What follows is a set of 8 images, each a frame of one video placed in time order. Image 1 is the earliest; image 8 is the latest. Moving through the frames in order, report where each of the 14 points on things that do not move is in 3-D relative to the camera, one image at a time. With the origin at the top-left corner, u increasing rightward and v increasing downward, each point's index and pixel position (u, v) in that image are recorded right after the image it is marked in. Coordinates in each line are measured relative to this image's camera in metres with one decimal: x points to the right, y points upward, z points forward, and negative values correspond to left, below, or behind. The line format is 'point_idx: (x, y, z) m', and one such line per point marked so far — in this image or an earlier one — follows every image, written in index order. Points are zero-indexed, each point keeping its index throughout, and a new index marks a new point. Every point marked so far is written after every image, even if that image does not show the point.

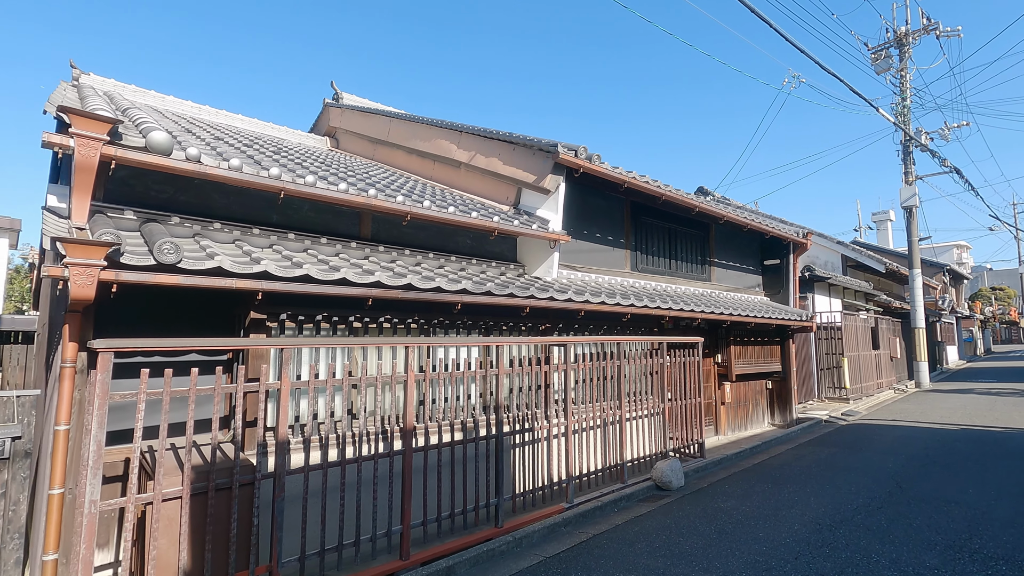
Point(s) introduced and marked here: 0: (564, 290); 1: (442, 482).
0: (+0.6, 0.0, +6.2) m
1: (-0.7, -1.9, +5.2) m
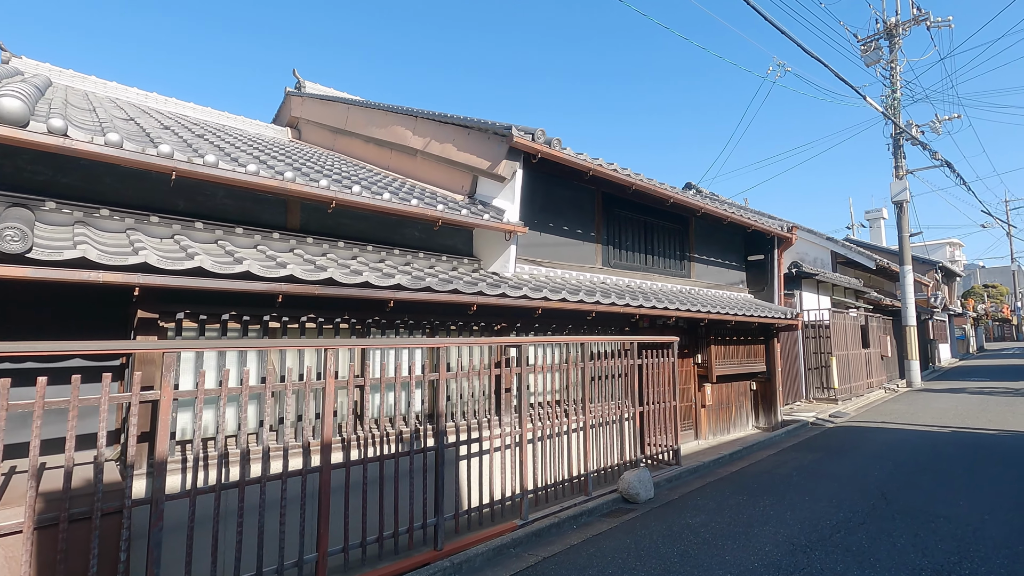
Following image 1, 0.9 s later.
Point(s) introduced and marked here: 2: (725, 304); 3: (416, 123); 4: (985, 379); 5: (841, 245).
0: (+0.1, 0.0, +5.7) m
1: (-1.2, -1.9, +4.7) m
2: (+3.7, -0.3, +9.1) m
3: (-1.3, +2.2, +7.0) m
4: (+15.8, -3.0, +17.7) m
5: (+10.5, +1.3, +16.9) m
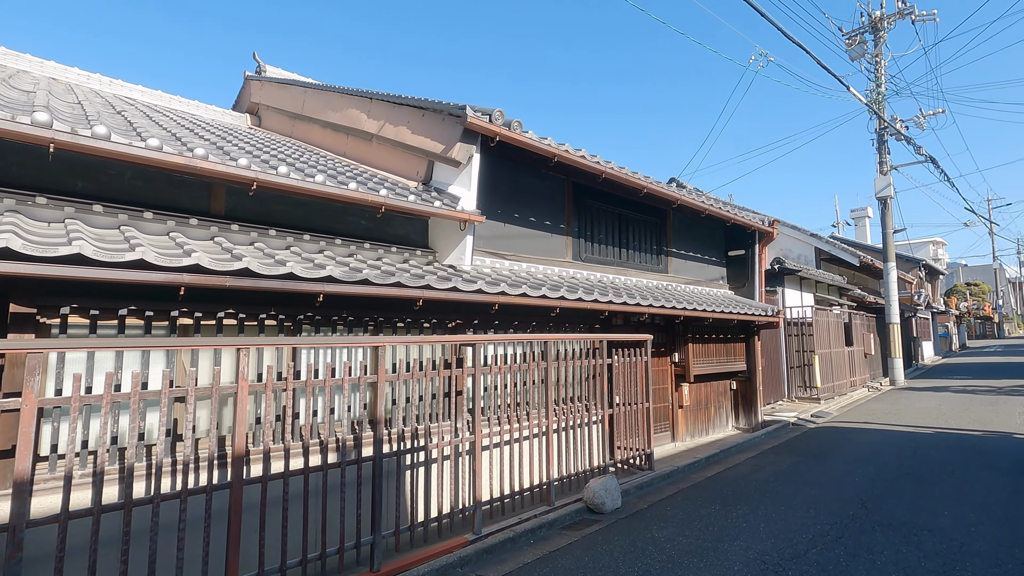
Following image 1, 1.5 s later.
0: (-0.4, +0.1, +5.2) m
1: (-1.6, -1.8, +4.2) m
2: (+3.2, -0.2, +8.7) m
3: (-1.7, +2.3, +6.5) m
4: (+15.1, -3.0, +17.6) m
5: (+9.8, +1.4, +16.6) m
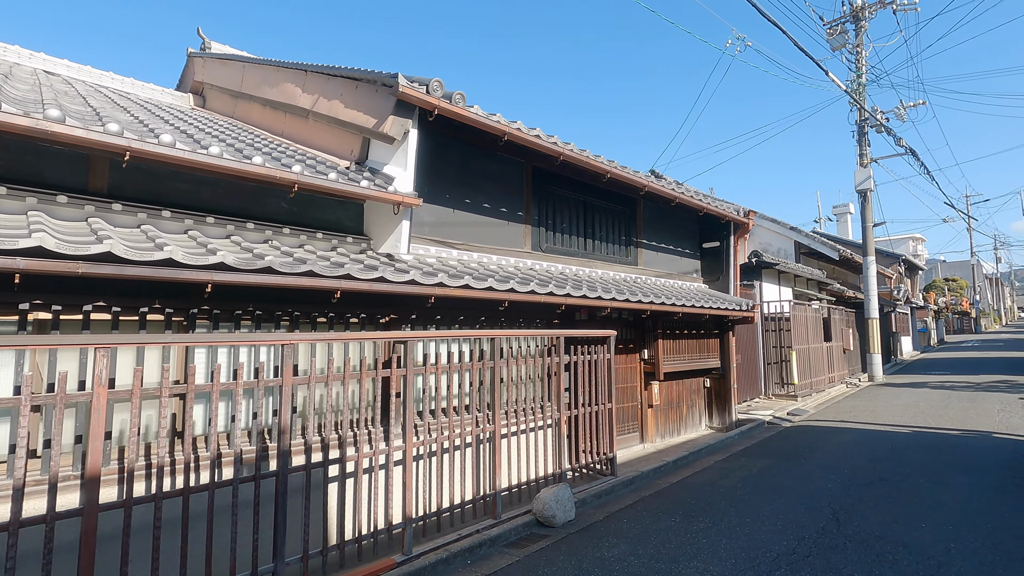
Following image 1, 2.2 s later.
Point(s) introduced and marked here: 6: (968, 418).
0: (-0.9, +0.2, +4.7) m
1: (-2.1, -1.7, +3.6) m
2: (+2.5, -0.1, +8.3) m
3: (-2.3, +2.4, +5.9) m
4: (+14.3, -2.8, +17.4) m
5: (+9.0, +1.6, +16.3) m
6: (+8.1, -2.3, +9.4) m
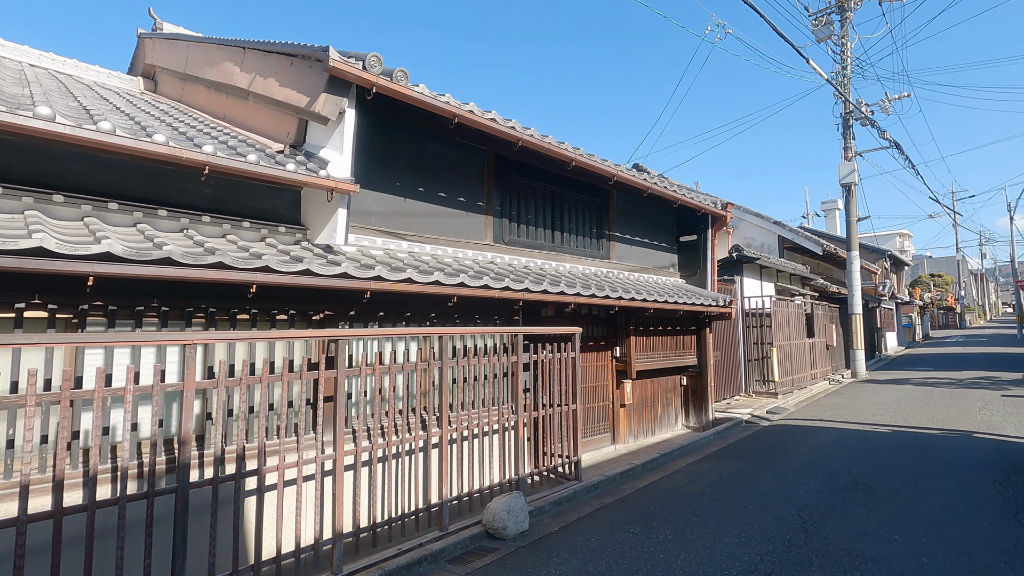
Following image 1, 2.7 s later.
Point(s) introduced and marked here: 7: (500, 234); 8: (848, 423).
0: (-1.4, +0.2, +4.3) m
1: (-2.6, -1.7, +3.3) m
2: (+2.0, 0.0, +7.9) m
3: (-2.8, +2.4, +5.5) m
4: (+13.6, -2.6, +17.3) m
5: (+8.4, +1.7, +16.1) m
6: (+7.5, -2.2, +9.1) m
7: (-0.1, +0.7, +6.7) m
8: (+5.8, -2.3, +9.1) m
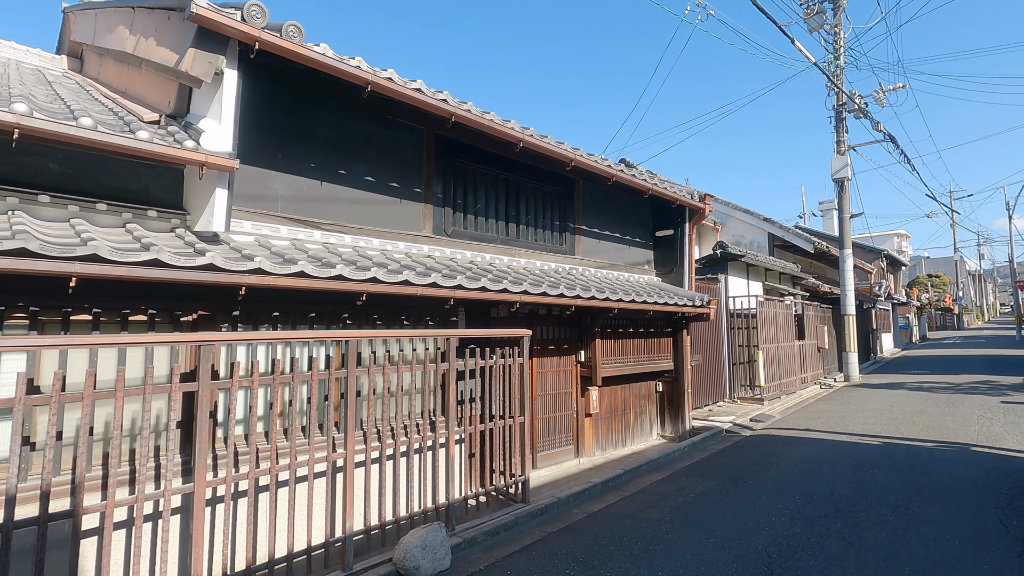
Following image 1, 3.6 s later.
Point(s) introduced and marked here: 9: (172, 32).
0: (-2.0, +0.3, +3.5) m
1: (-3.2, -1.7, +2.5) m
2: (+1.4, 0.0, +7.2) m
3: (-3.4, +2.4, +4.8) m
4: (+13.0, -2.6, +16.6) m
5: (+7.7, +1.7, +15.4) m
6: (+6.9, -2.2, +8.4) m
7: (-0.8, +0.7, +6.0) m
8: (+5.1, -2.3, +8.4) m
9: (-2.5, +1.9, +3.9) m
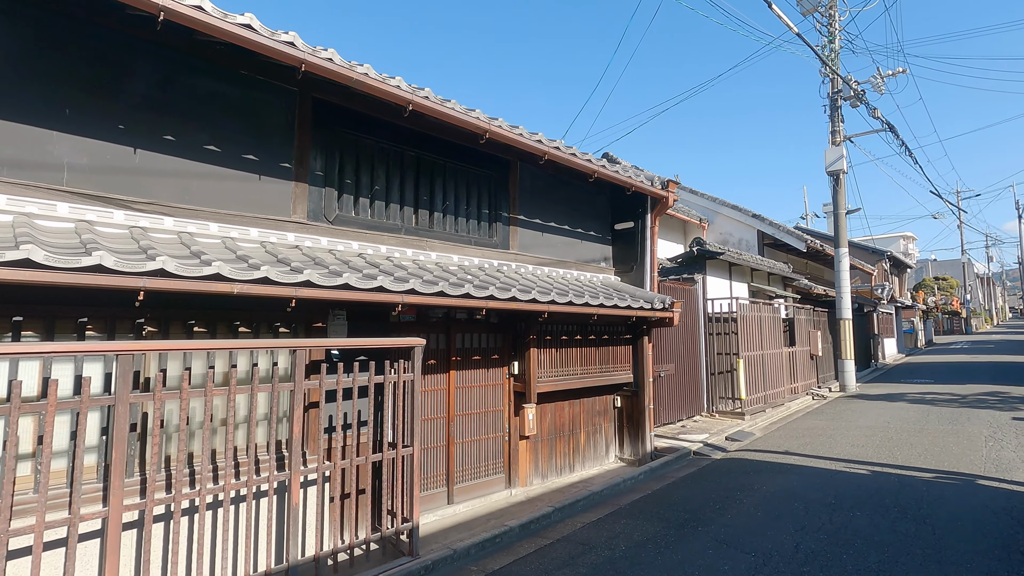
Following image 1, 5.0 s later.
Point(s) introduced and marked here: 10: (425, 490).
0: (-3.0, +0.3, +2.4) m
1: (-4.2, -1.6, +1.4) m
2: (+0.4, 0.0, +6.1) m
3: (-4.4, +2.5, +3.7) m
4: (+12.1, -2.7, +15.4) m
5: (+6.8, +1.7, +14.2) m
6: (+5.9, -2.2, +7.2) m
7: (-1.7, +0.7, +4.9) m
8: (+4.2, -2.3, +7.2) m
9: (-3.5, +1.9, +2.9) m
10: (-0.9, -2.1, +5.4) m
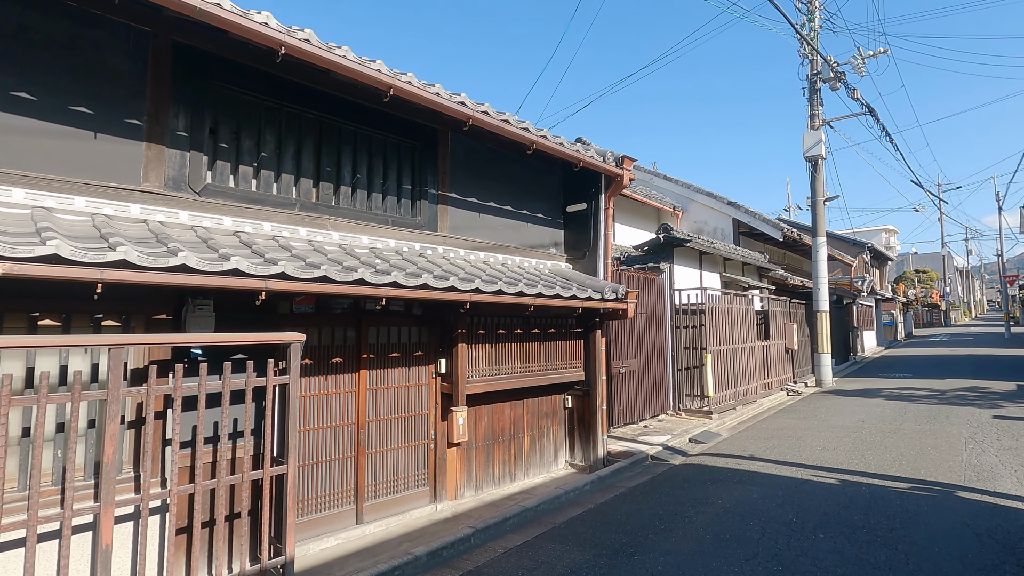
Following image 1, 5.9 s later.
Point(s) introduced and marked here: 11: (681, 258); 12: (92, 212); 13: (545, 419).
0: (-3.6, +0.4, +1.6) m
1: (-4.9, -1.5, +0.6) m
2: (-0.3, +0.1, +5.3) m
3: (-5.1, +2.6, +2.8) m
4: (+11.1, -2.4, +14.9) m
5: (+5.9, +1.9, +13.5) m
6: (+5.2, -2.1, +6.6) m
7: (-2.5, +0.8, +4.1) m
8: (+3.4, -2.2, +6.6) m
9: (-4.2, +2.0, +2.0) m
10: (-1.6, -2.0, +4.7) m
11: (+3.5, +0.6, +10.8) m
12: (-2.7, +0.5, +3.4) m
13: (+0.4, -1.7, +6.7) m
